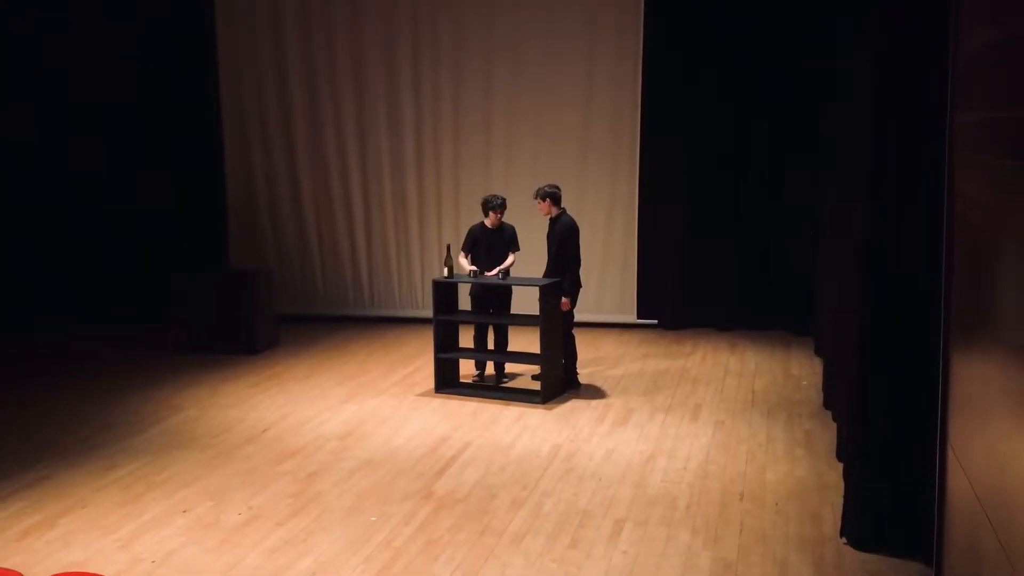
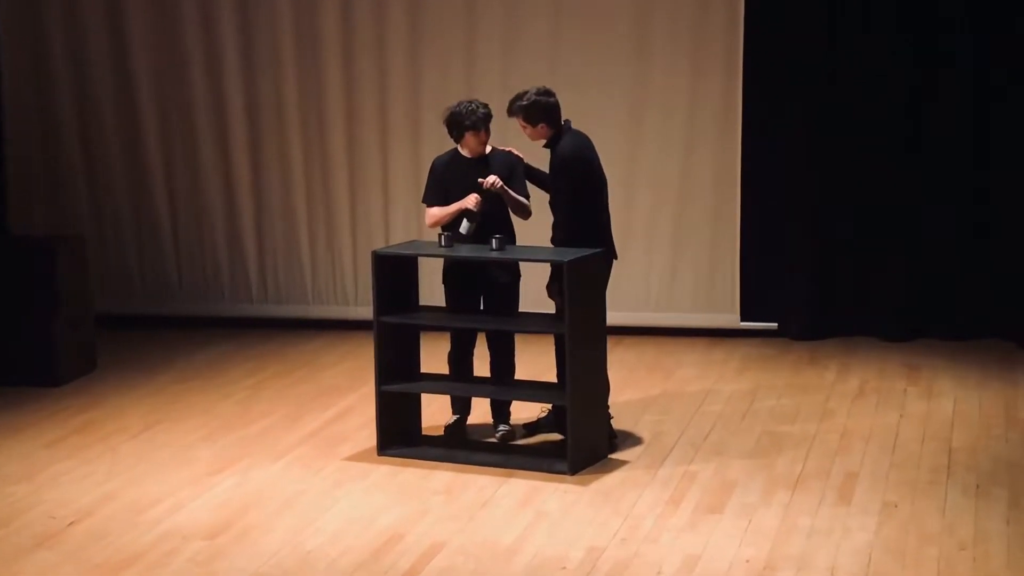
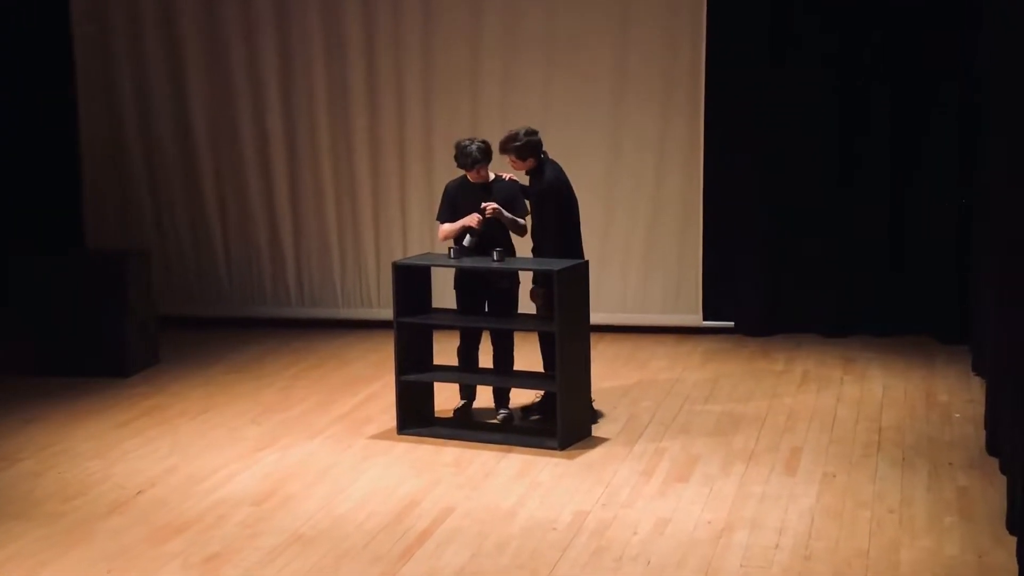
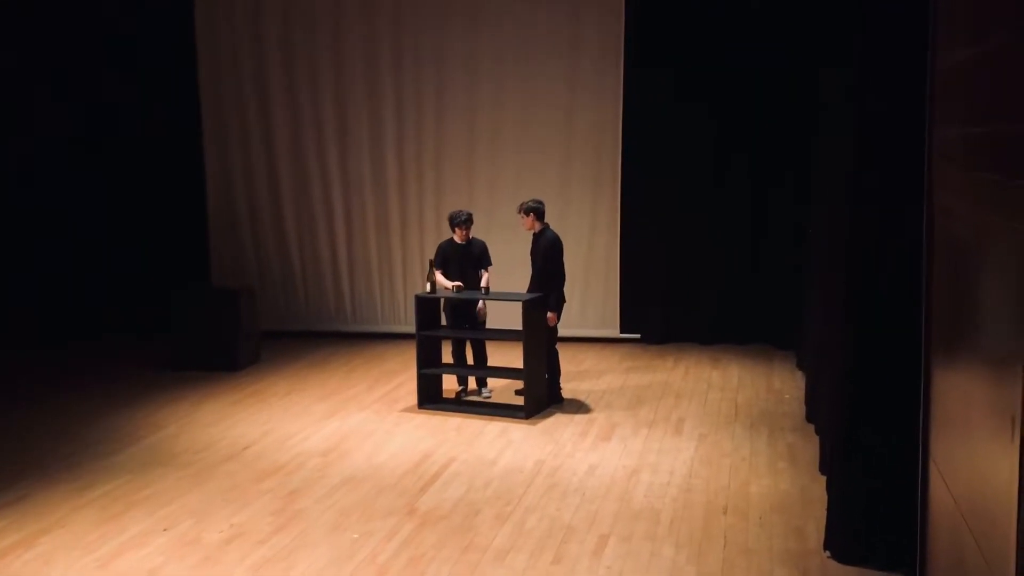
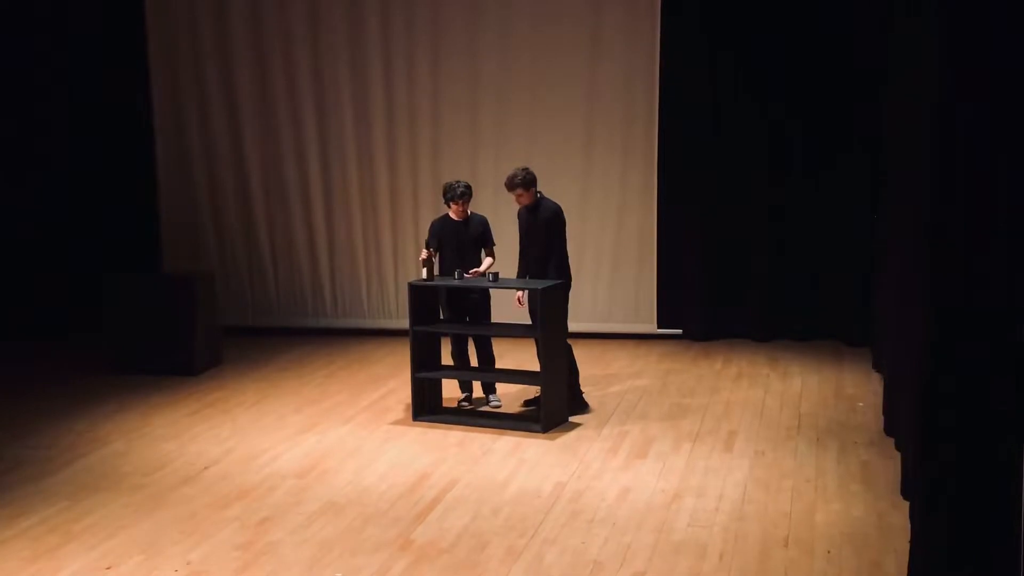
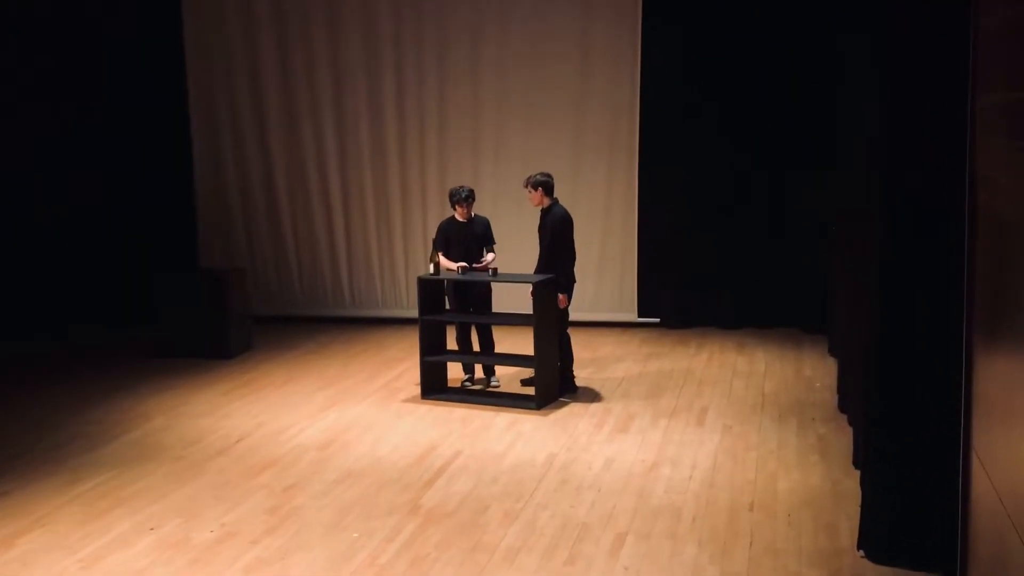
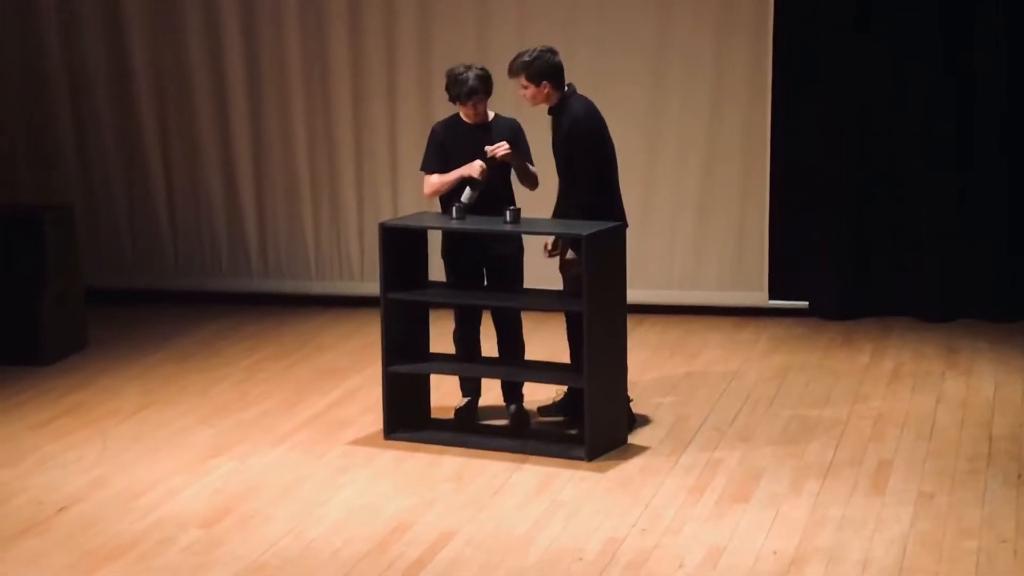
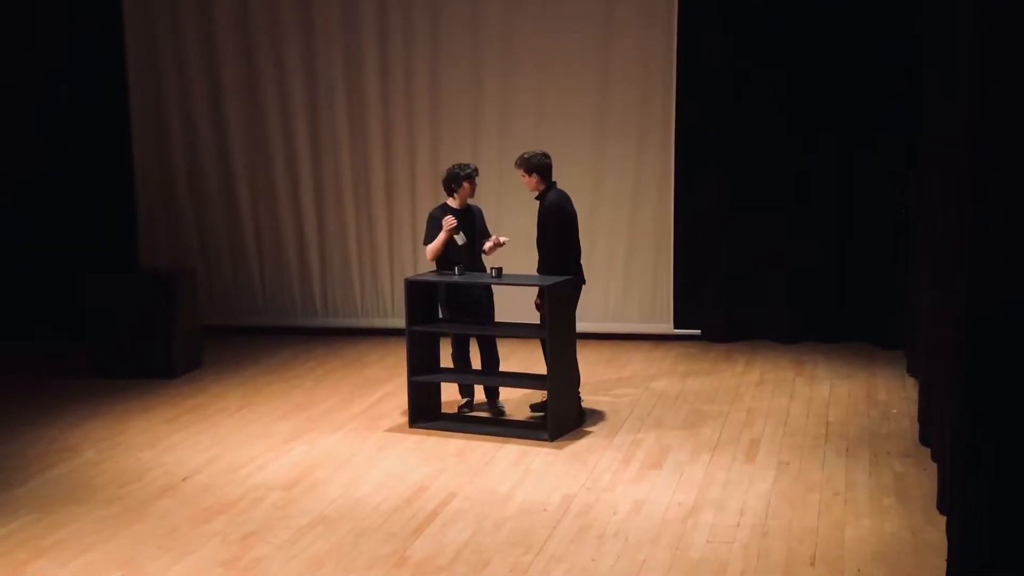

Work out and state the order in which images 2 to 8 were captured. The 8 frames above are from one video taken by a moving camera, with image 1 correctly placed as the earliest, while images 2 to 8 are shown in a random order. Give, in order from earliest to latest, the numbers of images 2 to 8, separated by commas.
4, 6, 5, 8, 3, 2, 7
